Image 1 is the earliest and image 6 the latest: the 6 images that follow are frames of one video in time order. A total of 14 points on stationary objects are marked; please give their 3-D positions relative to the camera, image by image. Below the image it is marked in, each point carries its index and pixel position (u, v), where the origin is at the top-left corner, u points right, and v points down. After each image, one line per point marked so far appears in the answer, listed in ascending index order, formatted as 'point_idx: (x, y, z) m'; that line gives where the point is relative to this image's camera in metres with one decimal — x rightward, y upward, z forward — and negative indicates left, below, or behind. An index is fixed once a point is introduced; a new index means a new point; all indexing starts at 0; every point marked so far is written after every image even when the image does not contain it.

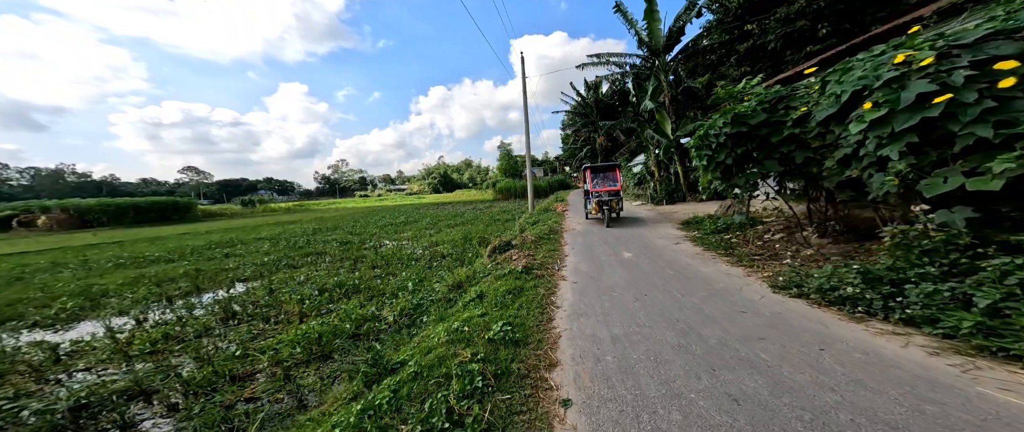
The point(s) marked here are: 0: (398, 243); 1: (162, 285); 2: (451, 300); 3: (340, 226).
0: (-4.5, -1.1, +13.8) m
1: (-7.8, -1.5, +7.8) m
2: (-0.9, -1.3, +5.5) m
3: (-9.0, -0.5, +18.5) m
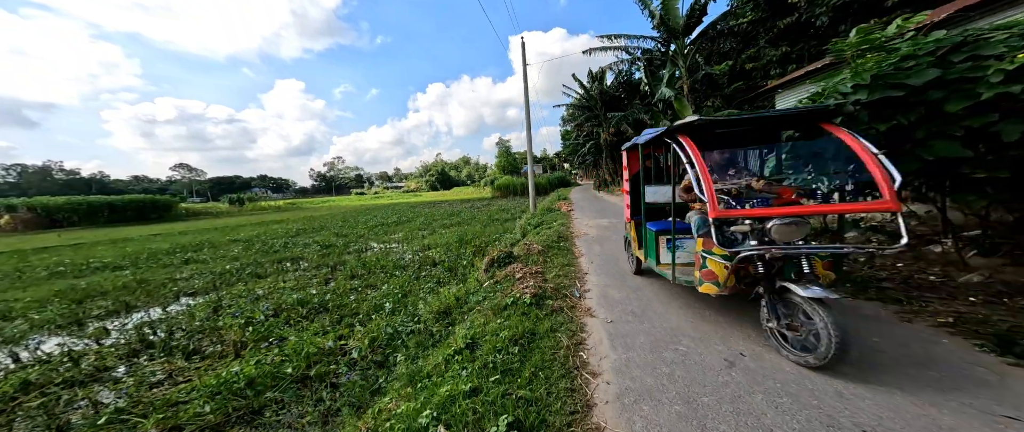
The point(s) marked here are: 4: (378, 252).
0: (-4.5, -1.1, +12.3) m
1: (-7.8, -1.5, +6.3) m
2: (-0.8, -1.4, +4.0) m
3: (-9.0, -0.5, +17.0) m
4: (-4.2, -1.1, +10.9) m
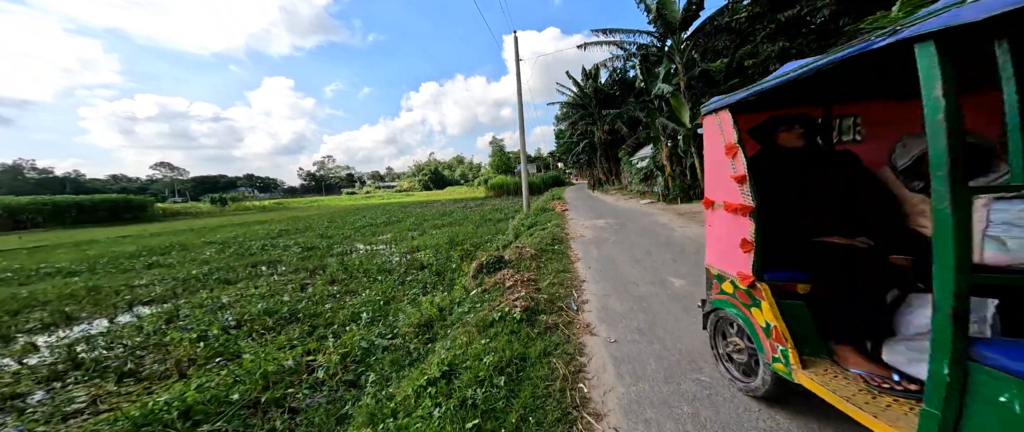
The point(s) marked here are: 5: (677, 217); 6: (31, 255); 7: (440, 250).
0: (-4.7, -1.1, +11.8) m
1: (-7.9, -1.6, +5.7) m
2: (-1.0, -1.4, +3.5) m
3: (-9.4, -0.5, +16.3) m
4: (-4.5, -1.1, +10.4) m
5: (+4.4, 0.0, +9.2) m
6: (-15.9, -1.3, +11.6) m
7: (-2.2, -1.0, +10.8) m
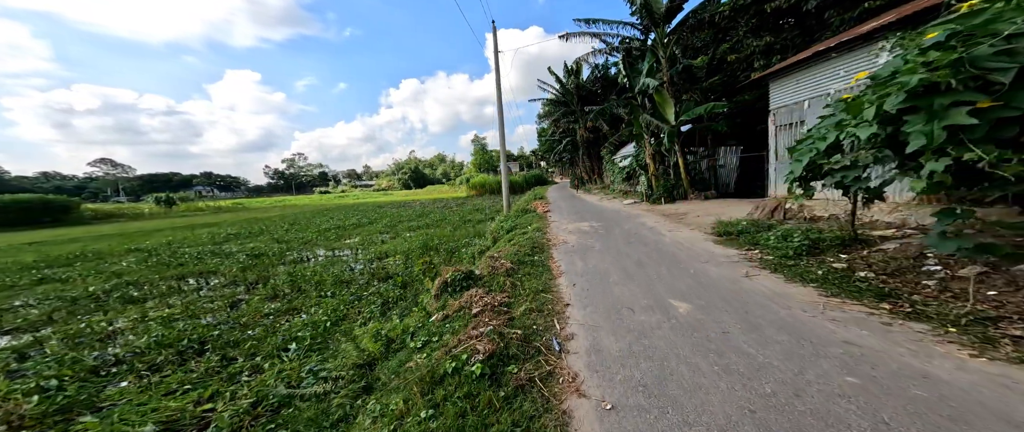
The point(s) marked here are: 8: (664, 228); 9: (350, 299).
0: (-5.5, -1.1, +10.7) m
1: (-8.3, -1.7, +4.4) m
2: (-1.2, -1.4, +2.6) m
3: (-10.4, -0.6, +14.9) m
4: (-5.1, -1.2, +9.3) m
5: (+3.8, -0.1, +8.6) m
6: (-16.6, -1.4, +9.8) m
7: (-2.9, -1.1, +9.8) m
8: (+3.2, -0.3, +7.3) m
9: (-2.8, -1.4, +5.9) m
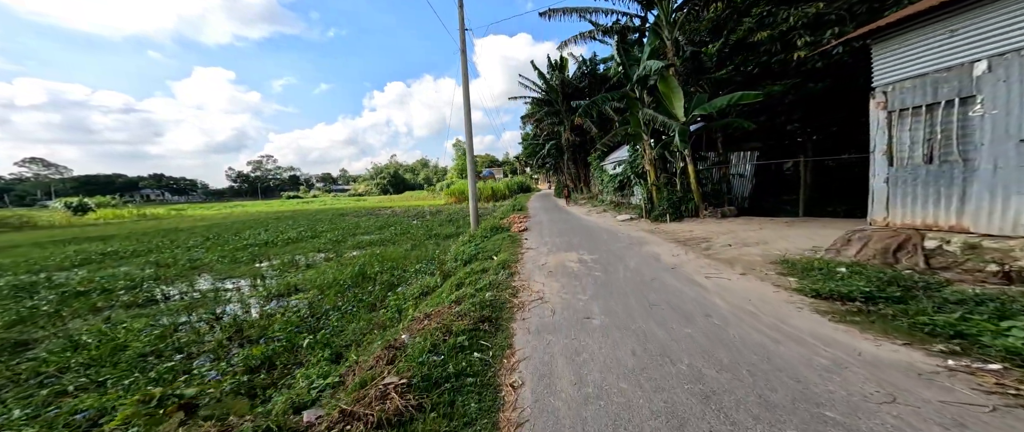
0: (-6.4, -1.5, +7.6) m
1: (-9.0, -1.9, +1.2) m
2: (-1.8, -1.7, -0.2) m
3: (-11.5, -1.0, +11.6) m
4: (-6.0, -1.6, +6.2) m
5: (+2.9, -0.5, +6.0) m
6: (-17.4, -1.6, +6.2) m
7: (-3.8, -1.5, +6.9) m
8: (+2.4, -0.7, +4.7) m
9: (-3.5, -1.7, +3.0) m
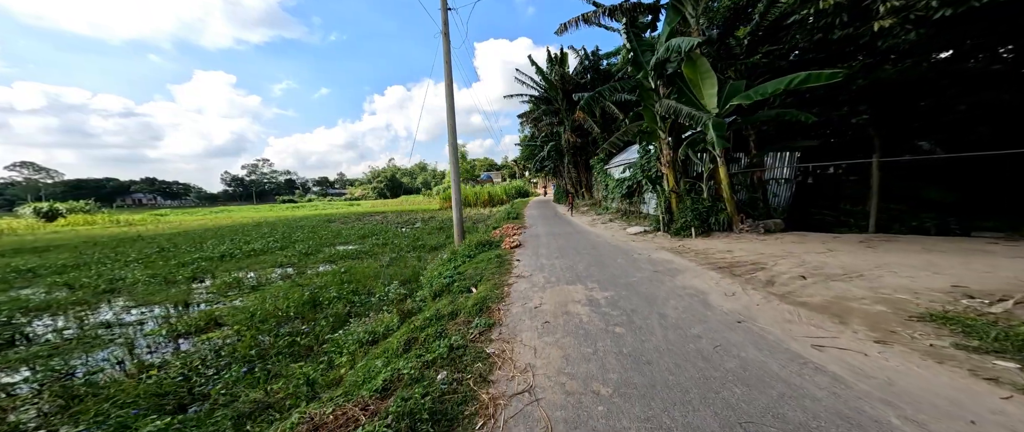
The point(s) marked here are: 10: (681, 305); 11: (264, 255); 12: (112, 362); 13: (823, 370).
0: (-6.6, -1.8, +5.9) m
1: (-9.2, -2.0, -0.5) m
2: (-2.0, -1.8, -1.9) m
3: (-11.7, -1.3, +9.9) m
4: (-6.2, -1.8, +4.5) m
5: (+2.7, -0.8, +4.3) m
6: (-17.7, -1.8, +4.5) m
7: (-4.0, -1.7, +5.2) m
8: (+2.2, -0.9, +3.0) m
9: (-3.7, -1.9, +1.2) m
10: (+1.7, -0.9, +3.6) m
11: (-8.6, -1.4, +11.8) m
12: (-4.9, -1.9, +4.3) m
13: (+1.9, -1.0, +2.2) m
